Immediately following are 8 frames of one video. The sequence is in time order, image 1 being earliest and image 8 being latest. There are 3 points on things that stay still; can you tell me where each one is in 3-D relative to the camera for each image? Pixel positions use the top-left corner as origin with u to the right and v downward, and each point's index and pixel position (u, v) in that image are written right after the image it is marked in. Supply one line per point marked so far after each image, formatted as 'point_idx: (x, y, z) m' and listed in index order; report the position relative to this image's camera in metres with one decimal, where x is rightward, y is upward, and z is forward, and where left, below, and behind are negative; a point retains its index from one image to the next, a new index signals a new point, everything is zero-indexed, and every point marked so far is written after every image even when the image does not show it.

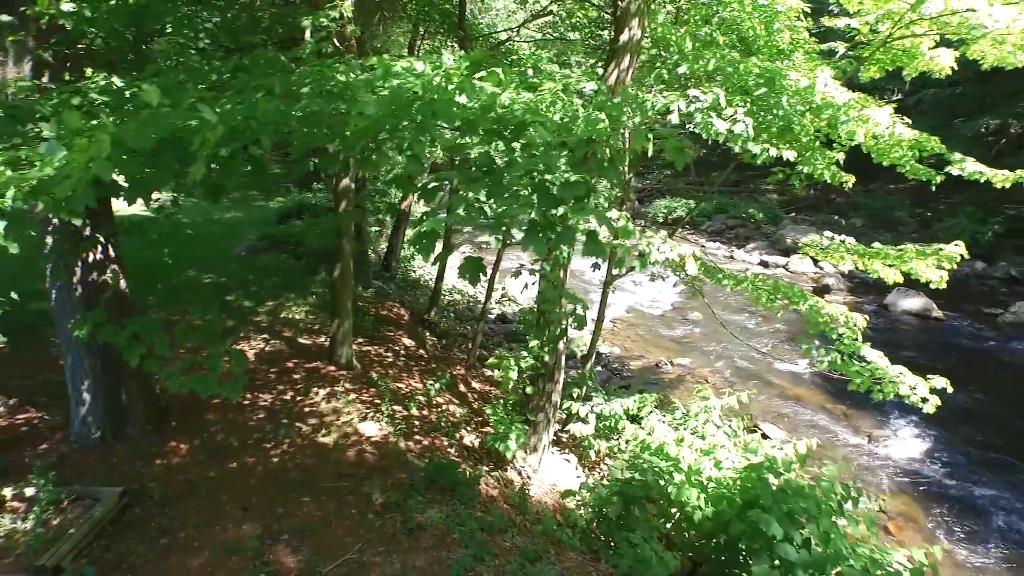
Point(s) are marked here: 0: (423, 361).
0: (-1.2, -1.0, +9.7) m
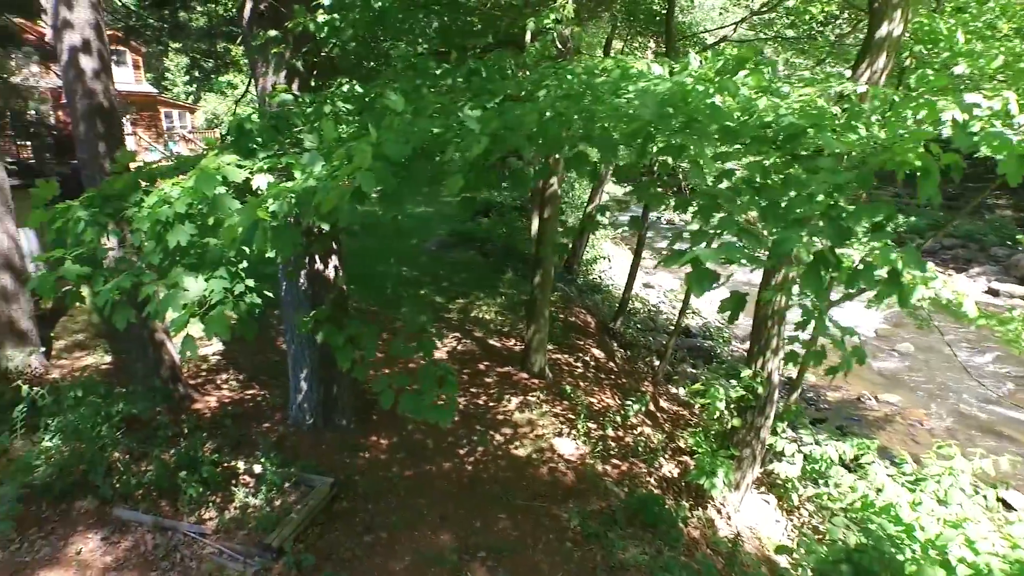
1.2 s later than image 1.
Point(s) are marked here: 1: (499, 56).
0: (+1.4, -1.2, +9.3) m
1: (-0.1, +1.7, +5.1) m
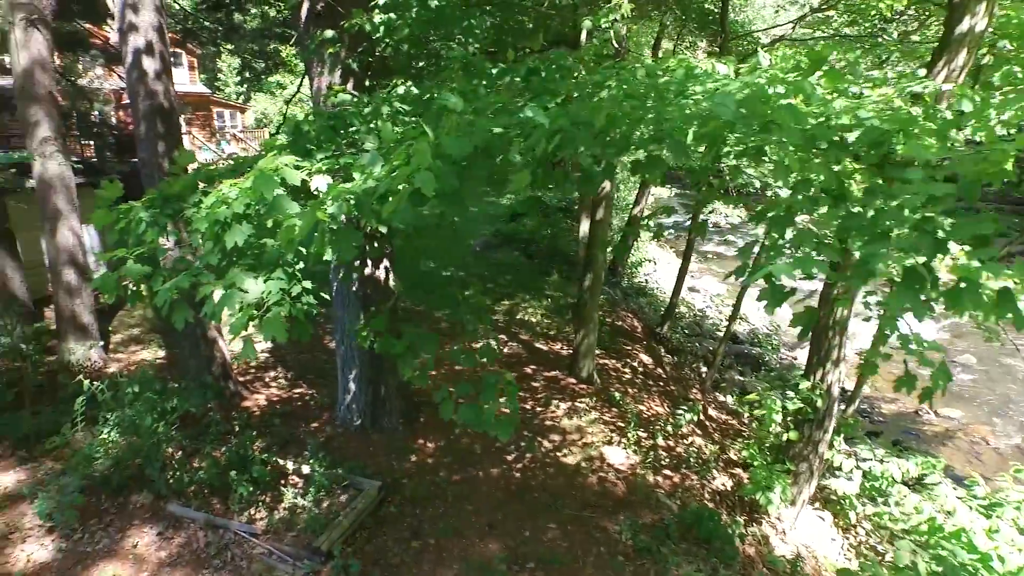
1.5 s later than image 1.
0: (+2.0, -1.3, +9.1) m
1: (+0.3, +1.7, +5.0) m
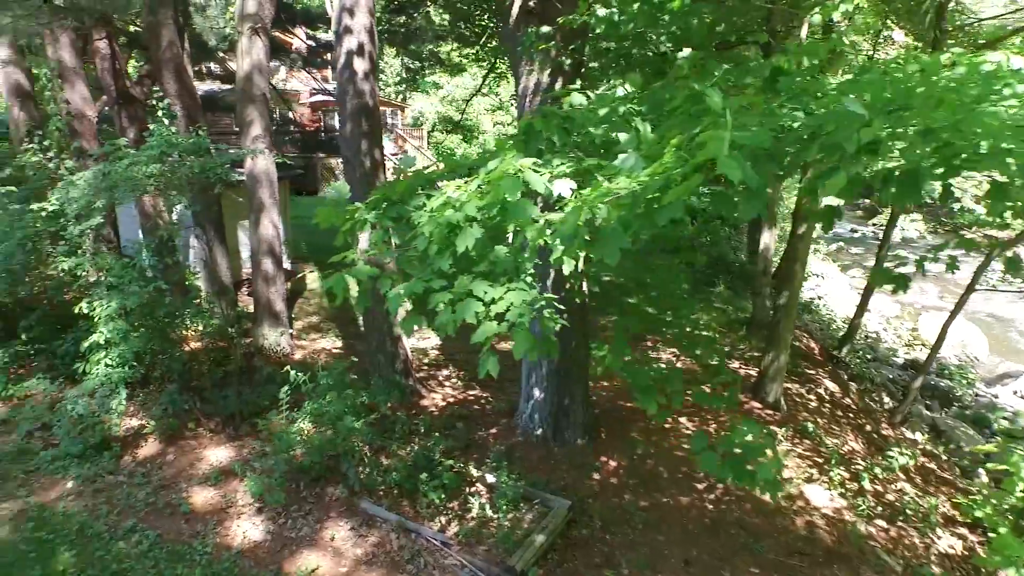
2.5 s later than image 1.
0: (+4.1, -1.5, +8.3) m
1: (+1.8, +1.5, +4.5) m
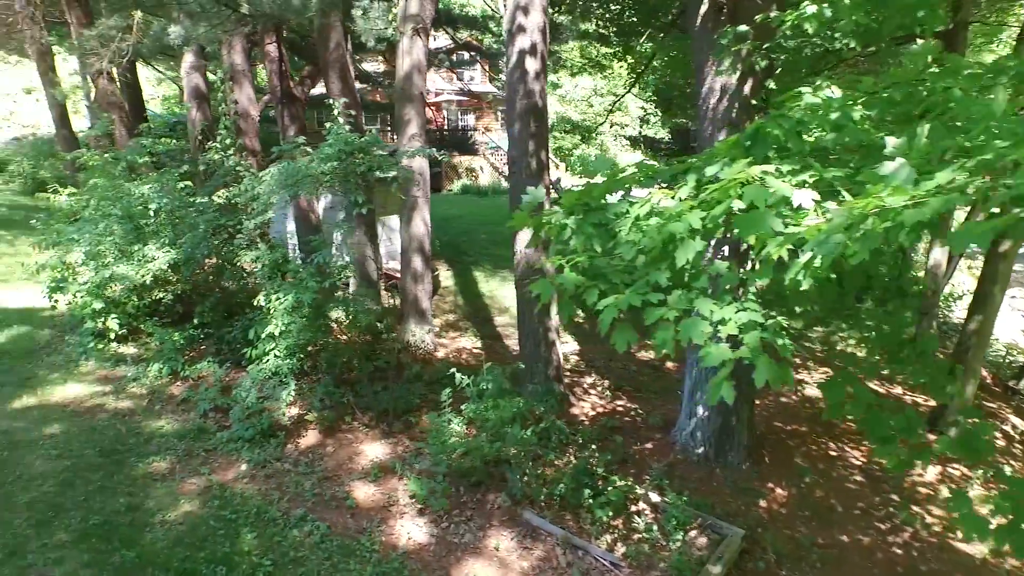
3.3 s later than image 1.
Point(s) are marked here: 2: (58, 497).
0: (+5.7, -1.8, +7.4) m
1: (+3.0, +1.4, +3.9) m
2: (-3.4, -1.6, +5.2) m
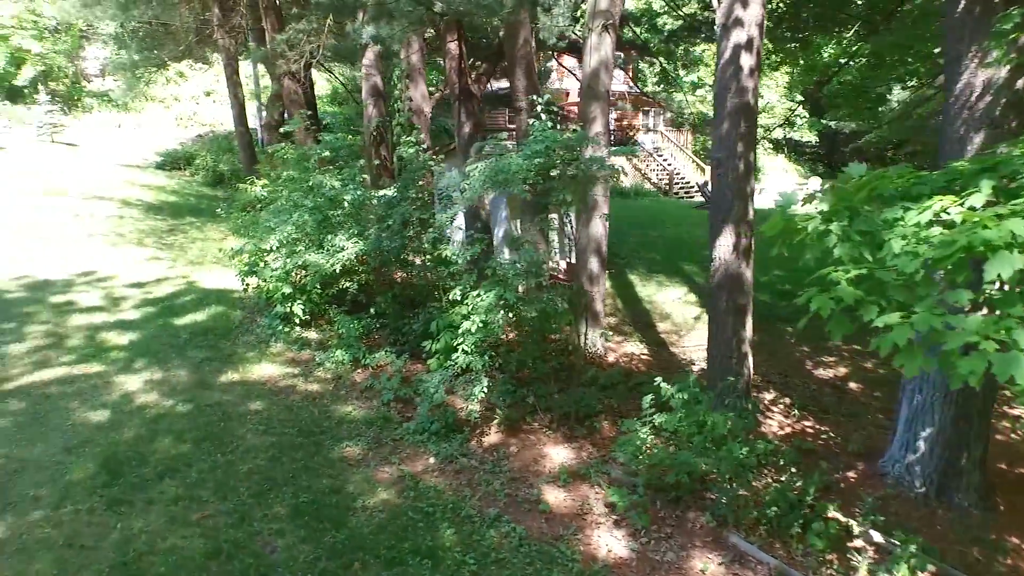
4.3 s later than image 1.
0: (+7.4, -2.1, +6.1) m
1: (+4.3, +1.2, +3.1) m
2: (-1.9, -1.4, +5.5) m
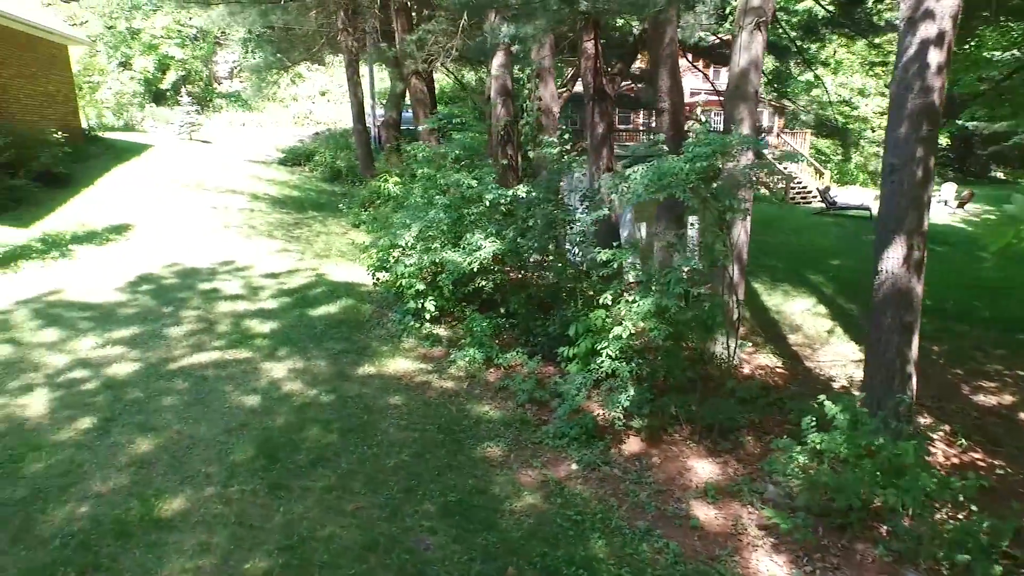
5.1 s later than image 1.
0: (+8.5, -2.5, +5.0) m
1: (+5.2, +0.9, +2.4) m
2: (-0.8, -1.4, +5.5) m
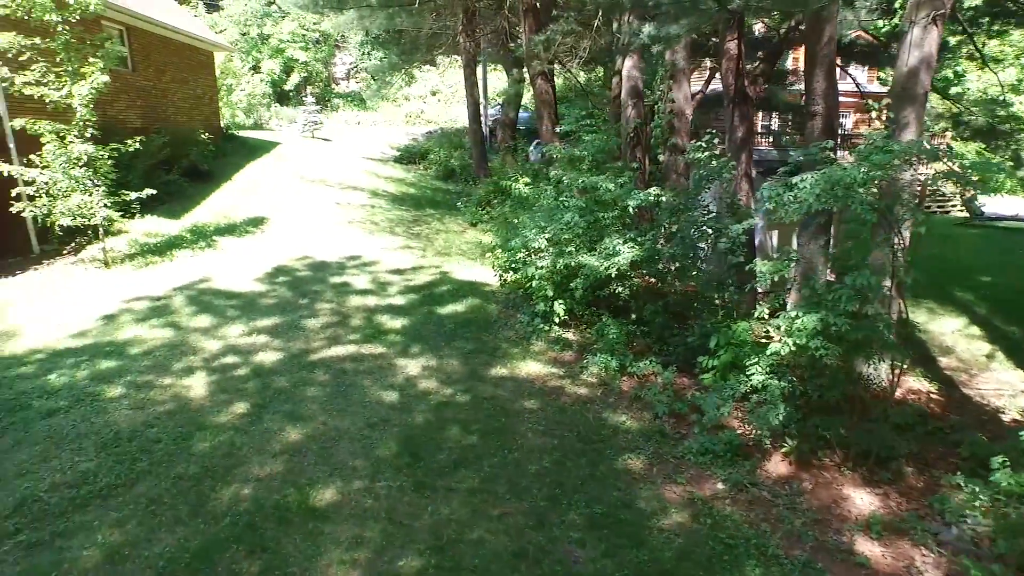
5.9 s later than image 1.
0: (+9.4, -2.9, +3.6) m
1: (+6.0, +0.7, +1.5) m
2: (+0.4, -1.5, +5.5) m
